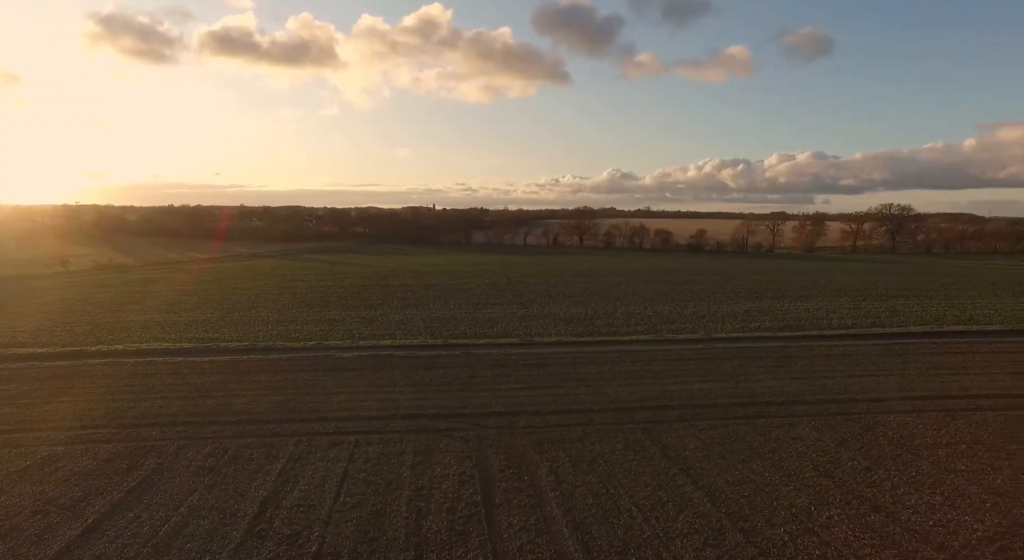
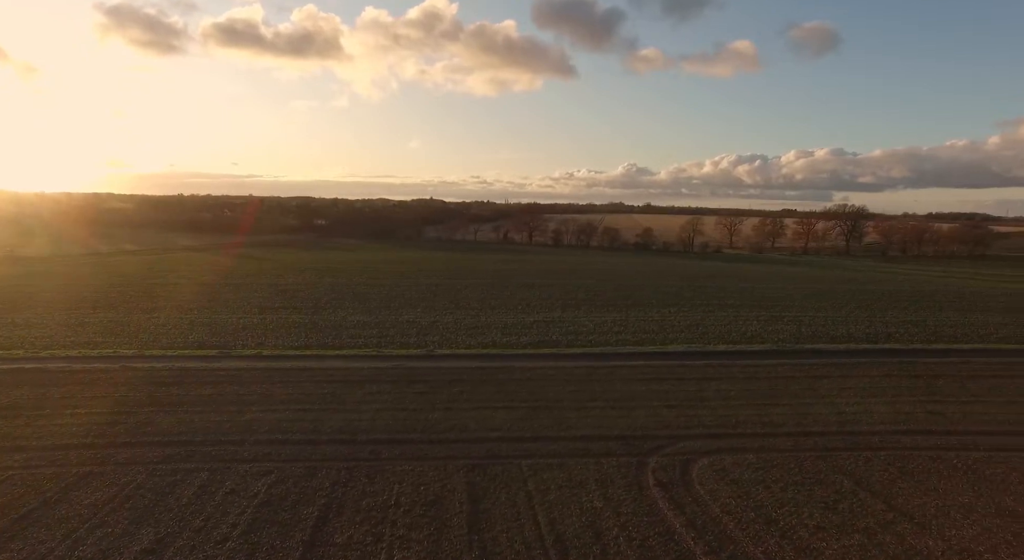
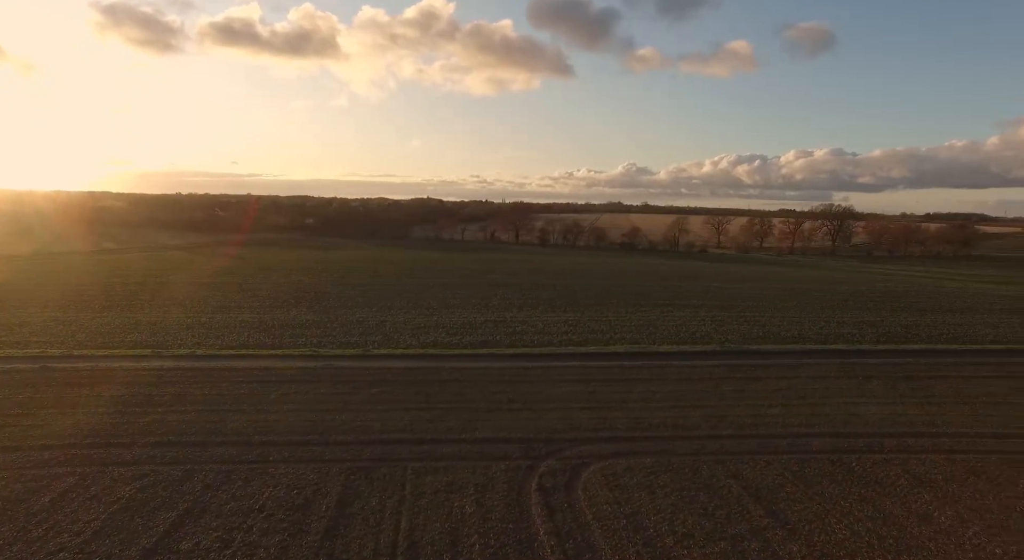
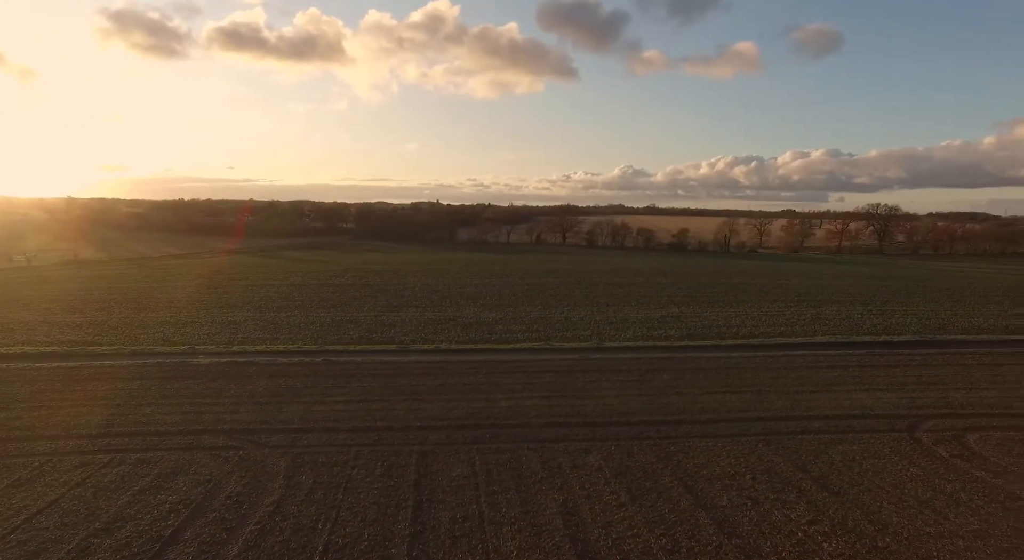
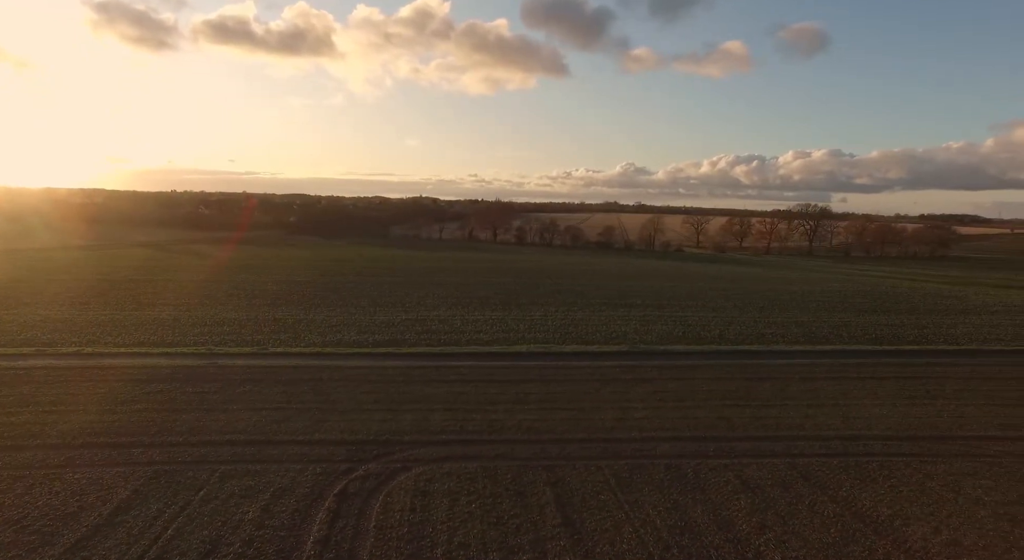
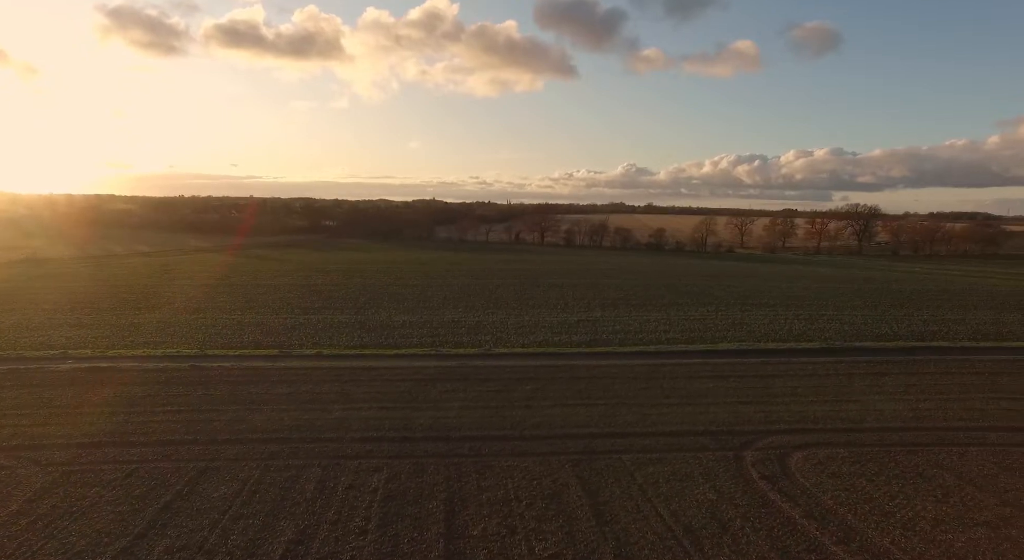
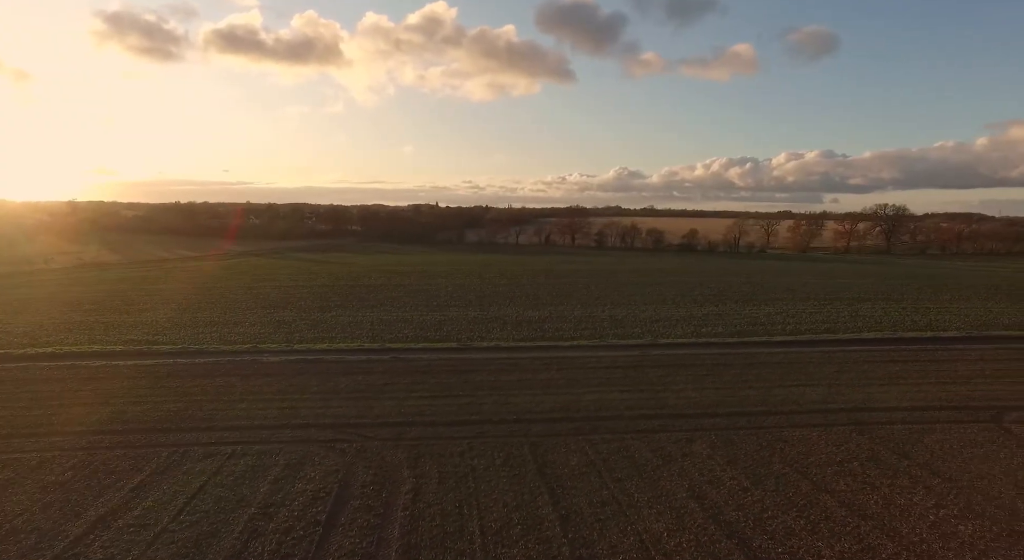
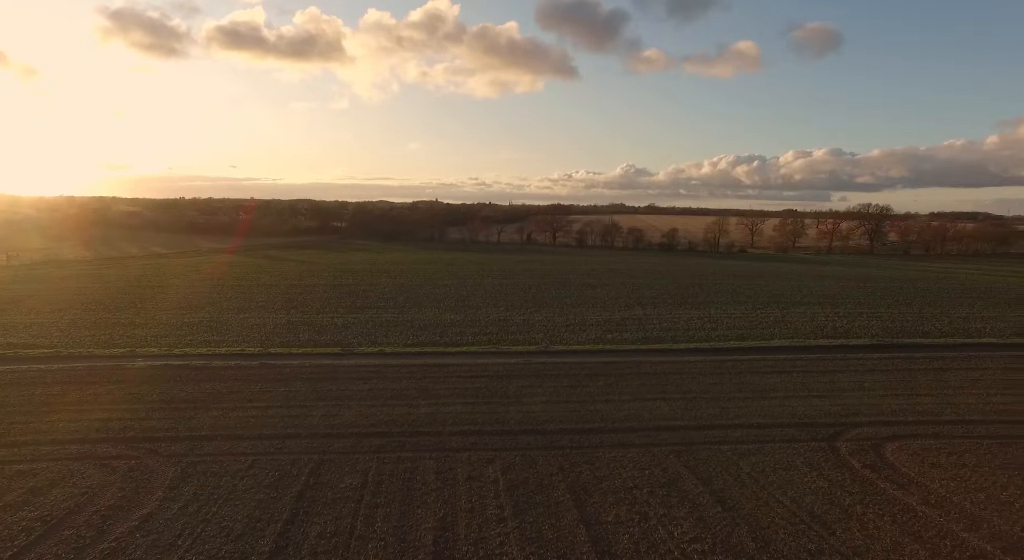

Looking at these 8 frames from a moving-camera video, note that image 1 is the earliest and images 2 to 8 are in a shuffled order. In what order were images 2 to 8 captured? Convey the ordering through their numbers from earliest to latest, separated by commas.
7, 4, 8, 6, 2, 3, 5
